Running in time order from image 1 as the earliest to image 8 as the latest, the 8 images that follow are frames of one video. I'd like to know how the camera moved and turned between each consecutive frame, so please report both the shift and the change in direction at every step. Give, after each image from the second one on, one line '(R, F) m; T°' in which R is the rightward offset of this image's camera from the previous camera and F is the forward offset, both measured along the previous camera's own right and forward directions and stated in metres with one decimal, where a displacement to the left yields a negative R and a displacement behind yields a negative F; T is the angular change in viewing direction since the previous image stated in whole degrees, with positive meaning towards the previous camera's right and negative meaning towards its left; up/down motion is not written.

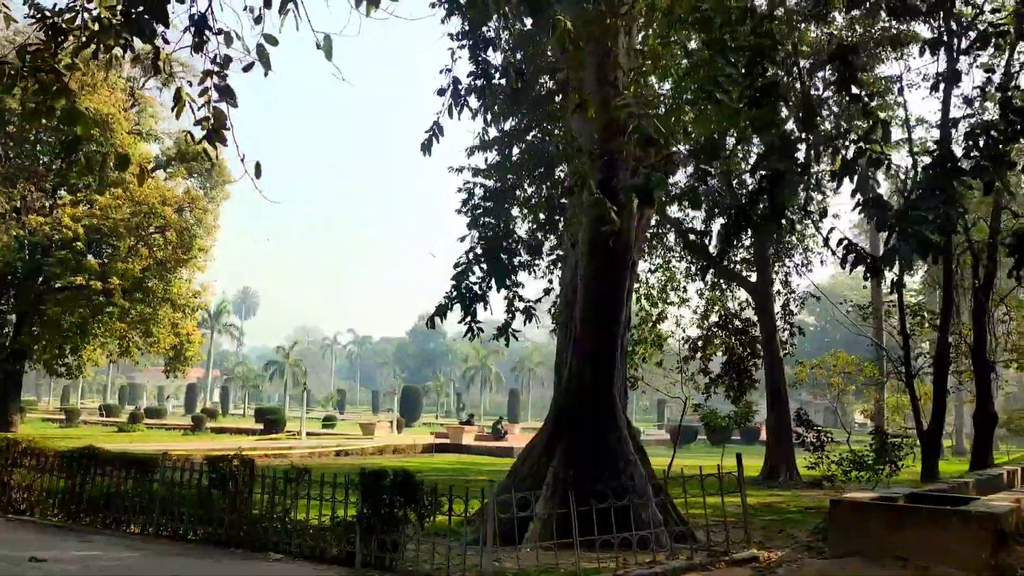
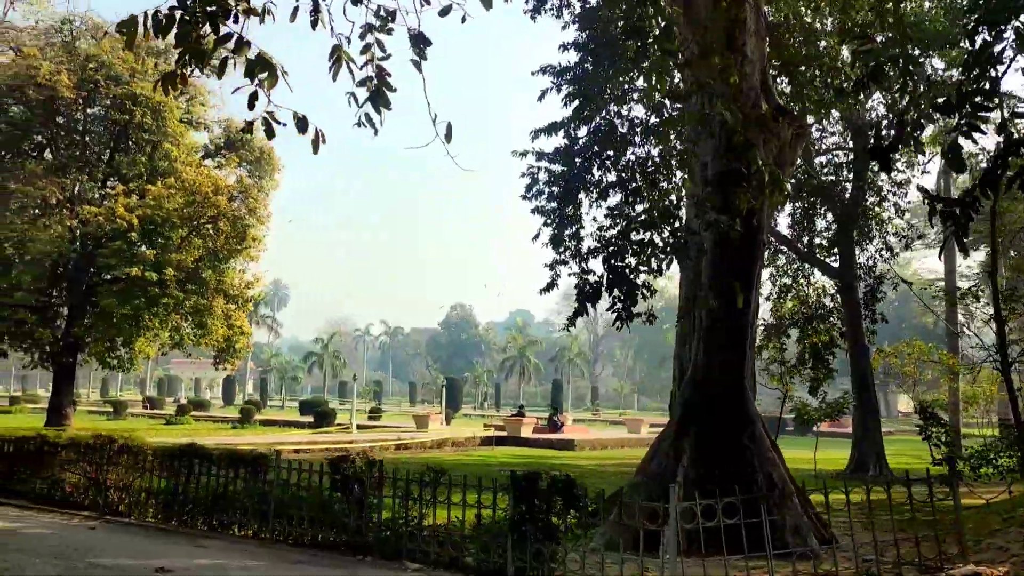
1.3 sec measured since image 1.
(-0.8, +0.5) m; -2°
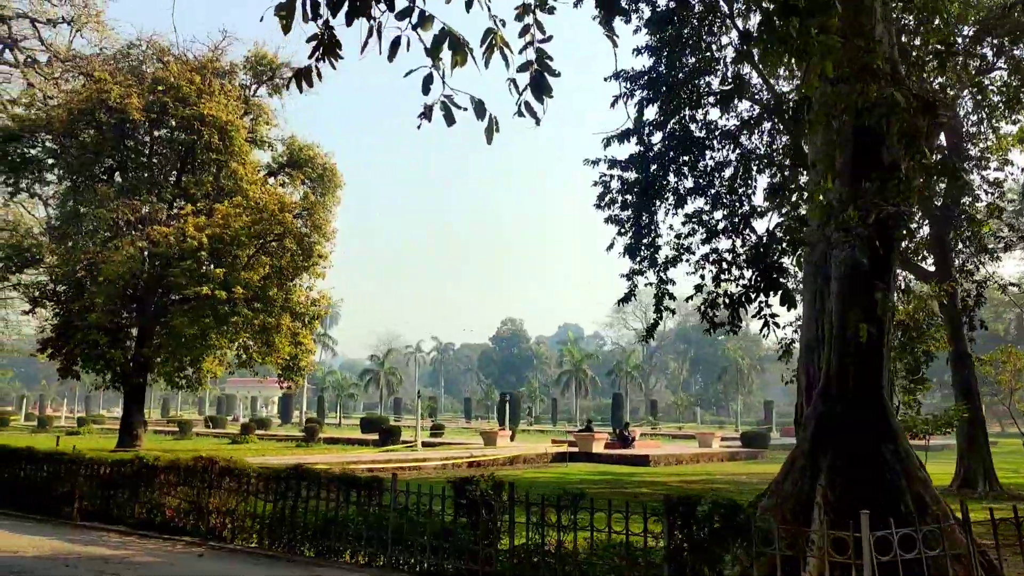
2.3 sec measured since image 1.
(-0.5, +0.3) m; -3°
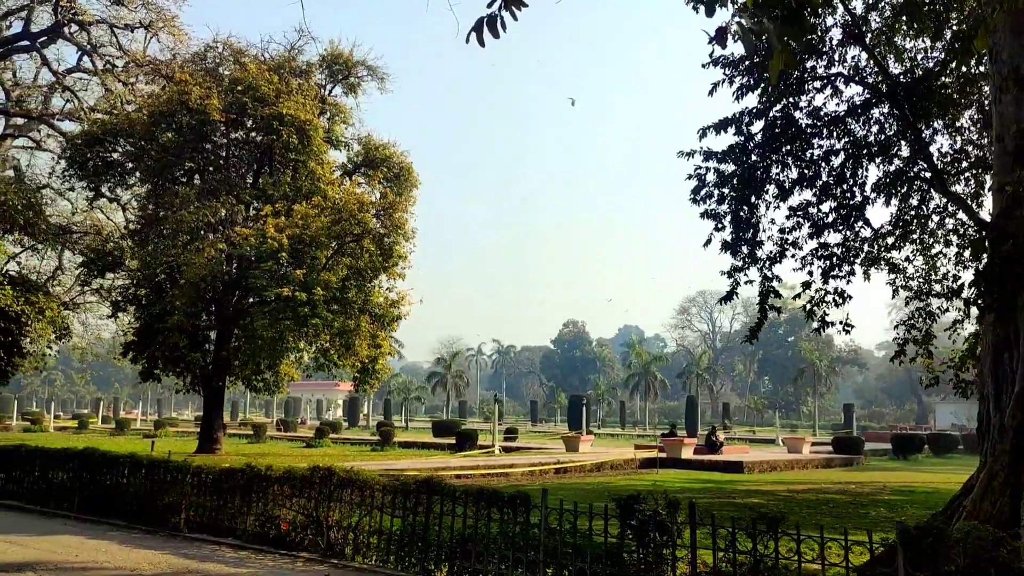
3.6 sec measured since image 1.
(-0.6, +0.5) m; -4°
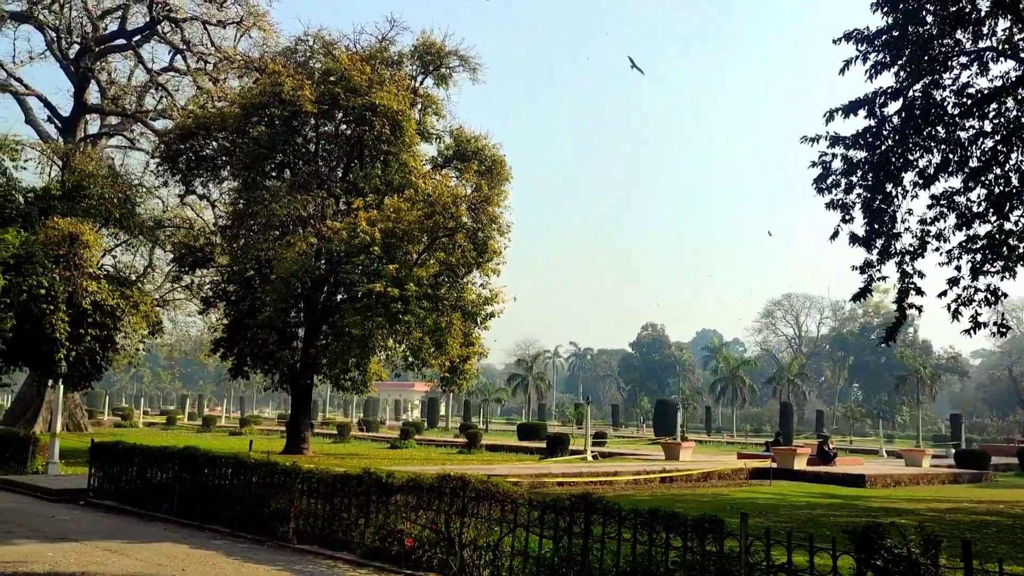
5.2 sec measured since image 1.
(-0.6, +0.8) m; -5°
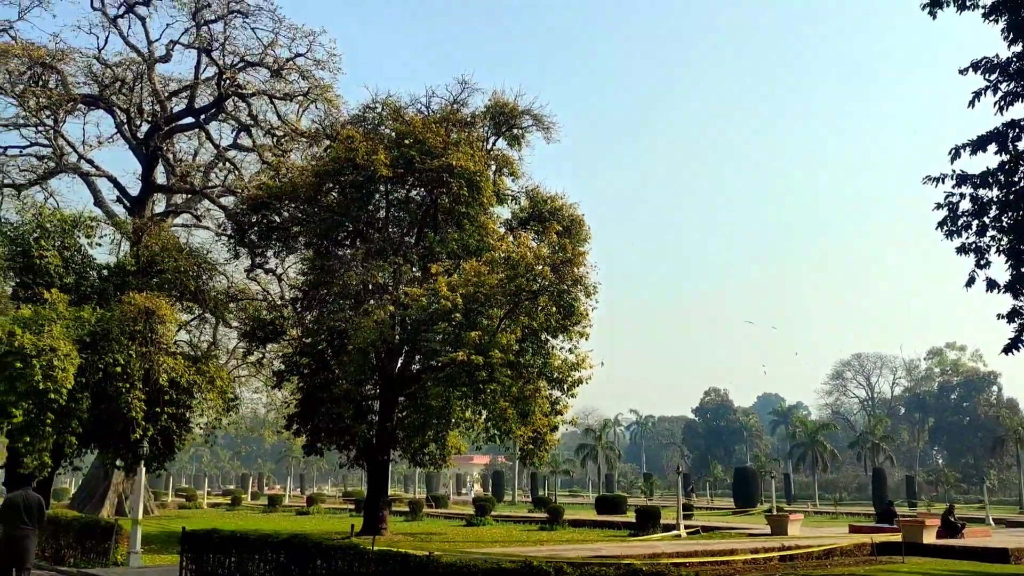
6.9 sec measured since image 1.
(-0.8, +0.8) m; -3°
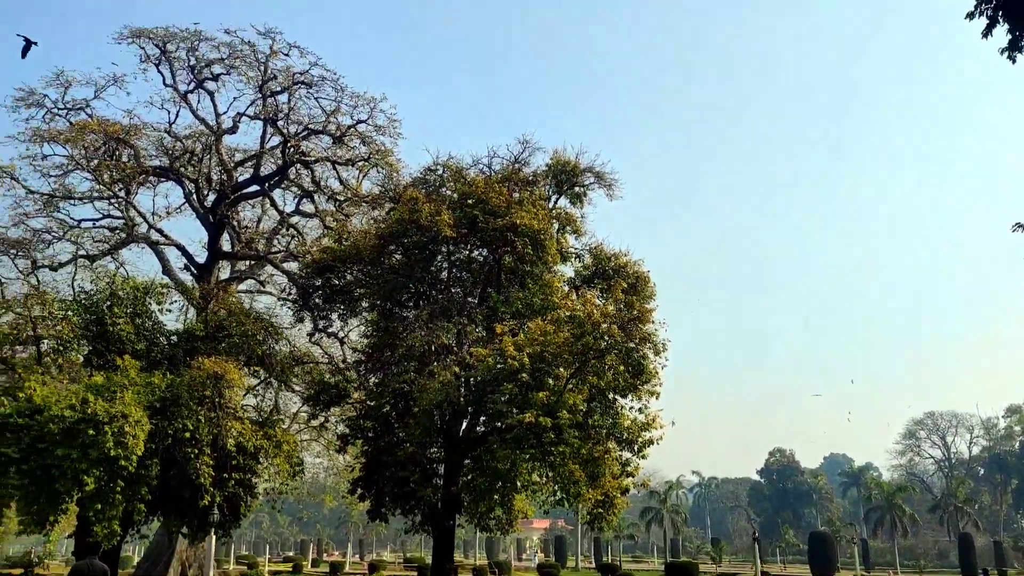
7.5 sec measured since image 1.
(-0.2, +0.2) m; -4°
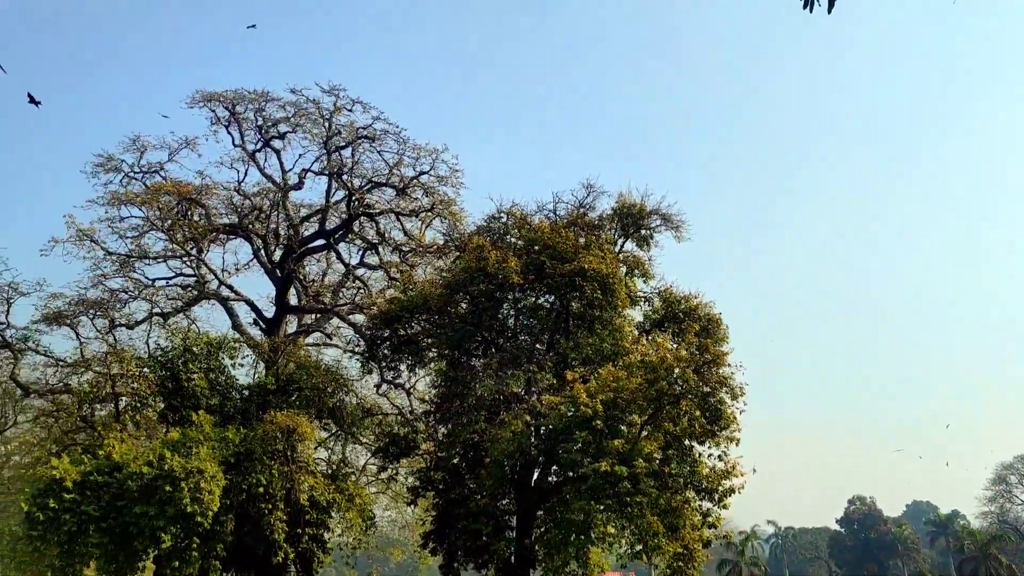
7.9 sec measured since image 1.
(-0.2, +0.2) m; -4°
